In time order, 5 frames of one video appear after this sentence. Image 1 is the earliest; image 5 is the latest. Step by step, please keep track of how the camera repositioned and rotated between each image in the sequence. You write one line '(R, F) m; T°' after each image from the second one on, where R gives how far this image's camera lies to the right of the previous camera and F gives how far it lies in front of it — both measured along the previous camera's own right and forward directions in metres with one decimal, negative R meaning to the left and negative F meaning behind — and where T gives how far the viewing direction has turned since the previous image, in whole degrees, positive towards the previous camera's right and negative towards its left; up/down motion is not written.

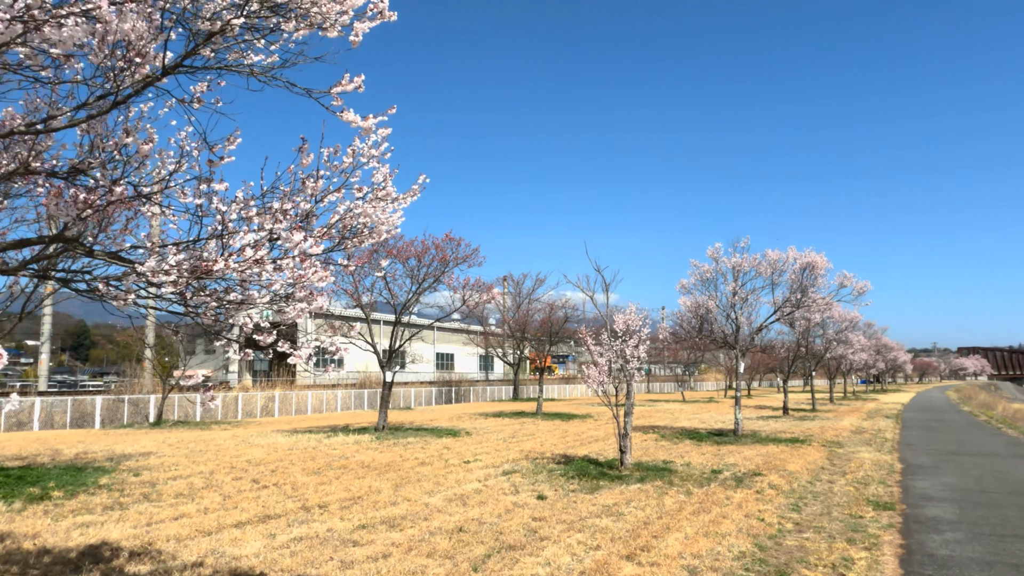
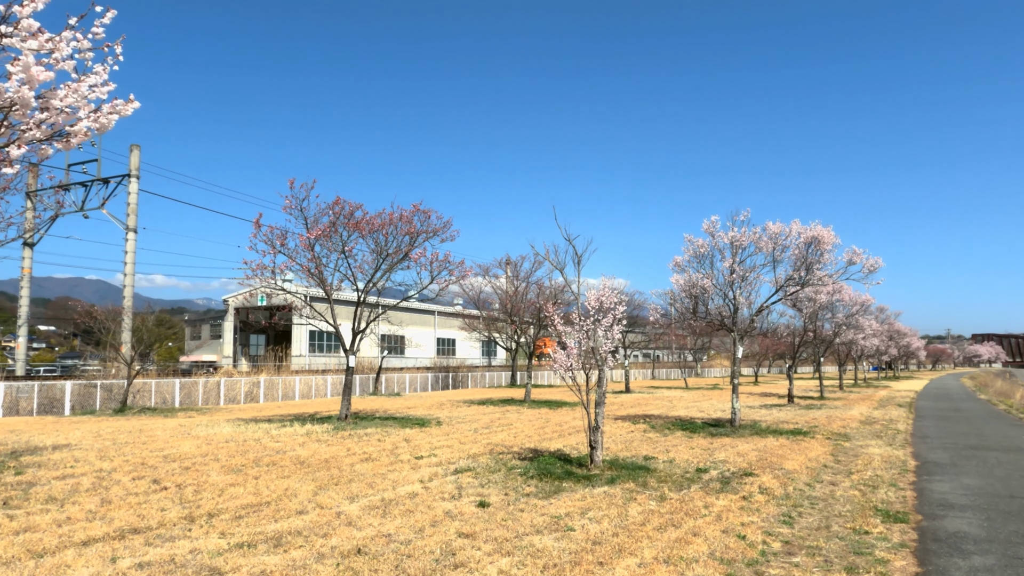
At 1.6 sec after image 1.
(+0.8, +1.6) m; -1°
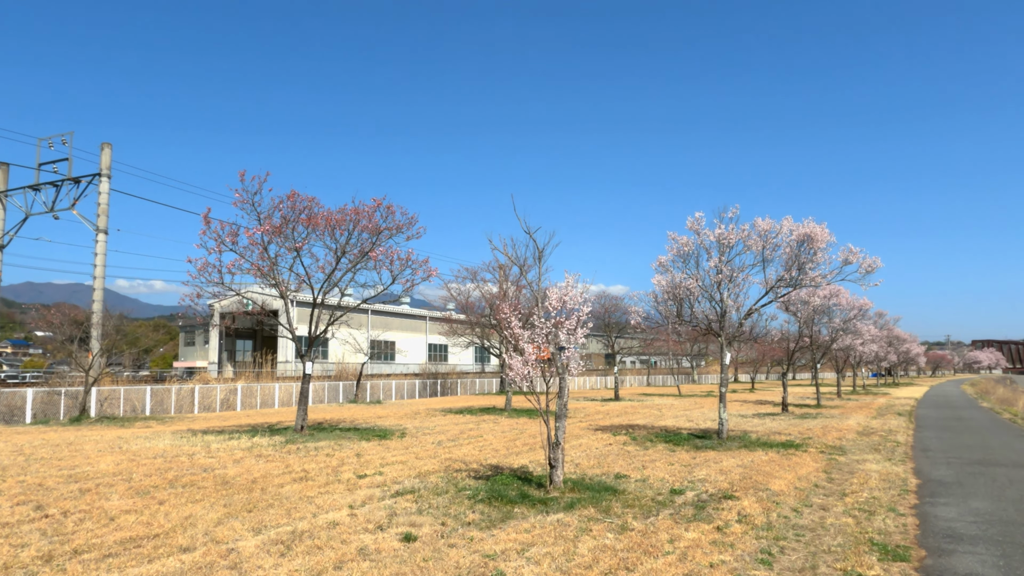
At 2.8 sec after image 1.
(+0.6, +1.2) m; 0°
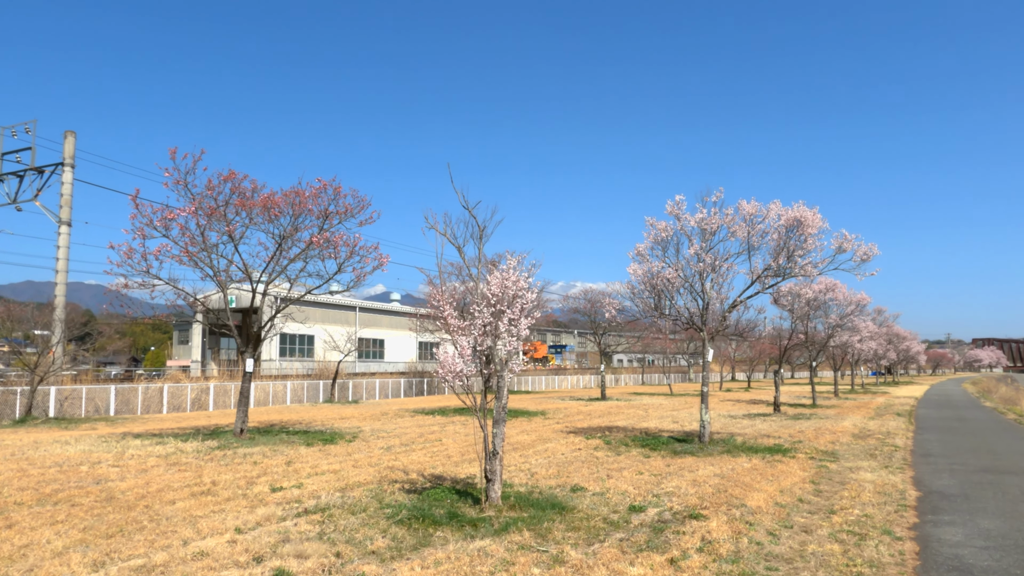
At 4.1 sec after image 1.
(+0.7, +1.4) m; 0°
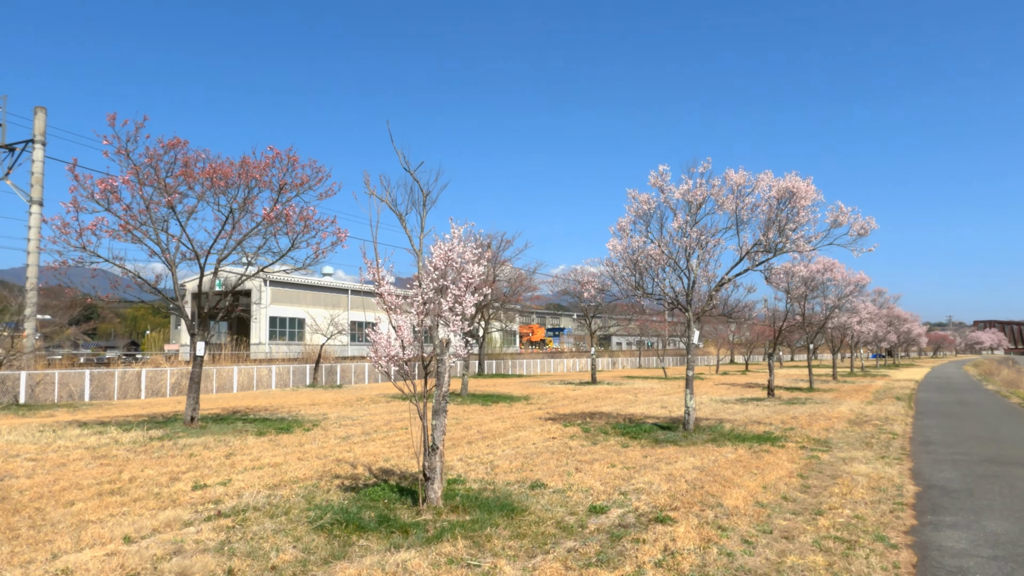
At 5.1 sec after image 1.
(+0.5, +1.0) m; 0°
